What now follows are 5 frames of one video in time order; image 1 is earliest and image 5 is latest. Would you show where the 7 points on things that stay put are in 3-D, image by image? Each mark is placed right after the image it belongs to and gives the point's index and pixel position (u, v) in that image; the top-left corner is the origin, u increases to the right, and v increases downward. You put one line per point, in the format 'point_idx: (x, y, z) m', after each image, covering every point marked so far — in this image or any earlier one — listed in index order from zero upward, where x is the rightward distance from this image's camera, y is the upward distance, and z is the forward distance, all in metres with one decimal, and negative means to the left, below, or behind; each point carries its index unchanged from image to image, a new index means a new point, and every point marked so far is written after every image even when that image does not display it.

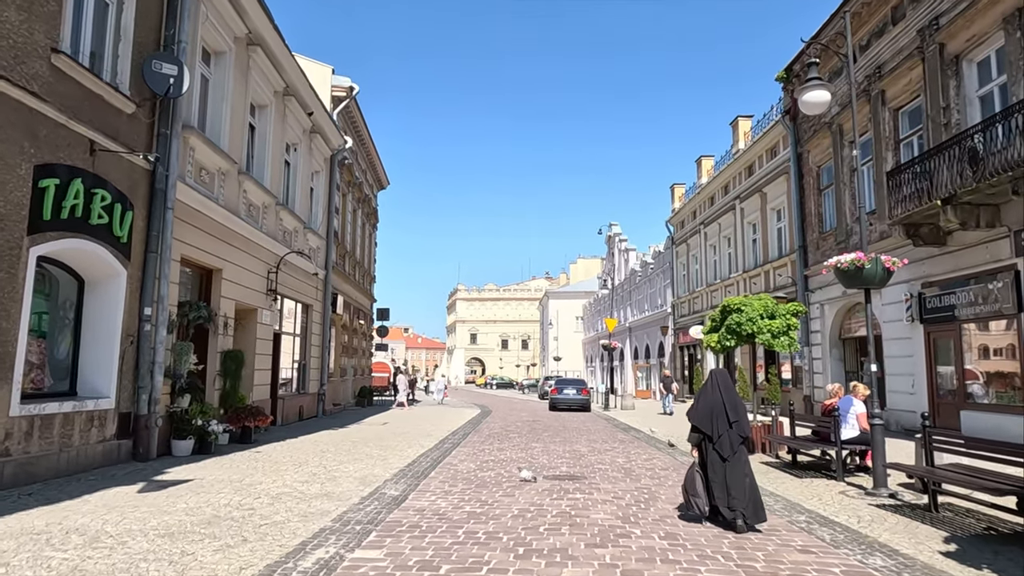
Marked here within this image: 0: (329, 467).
0: (-2.8, -2.7, +10.1) m
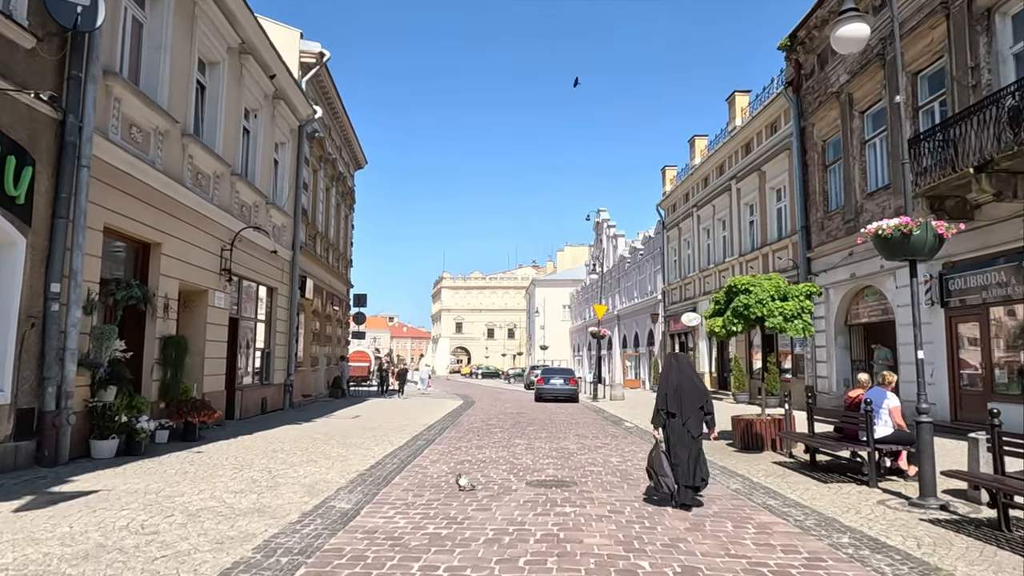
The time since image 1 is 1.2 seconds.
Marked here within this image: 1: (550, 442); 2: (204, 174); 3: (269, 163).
0: (-3.1, -2.4, +8.6) m
1: (+0.7, -2.9, +12.4) m
2: (-6.0, +2.2, +13.1) m
3: (-6.3, +3.3, +17.4) m
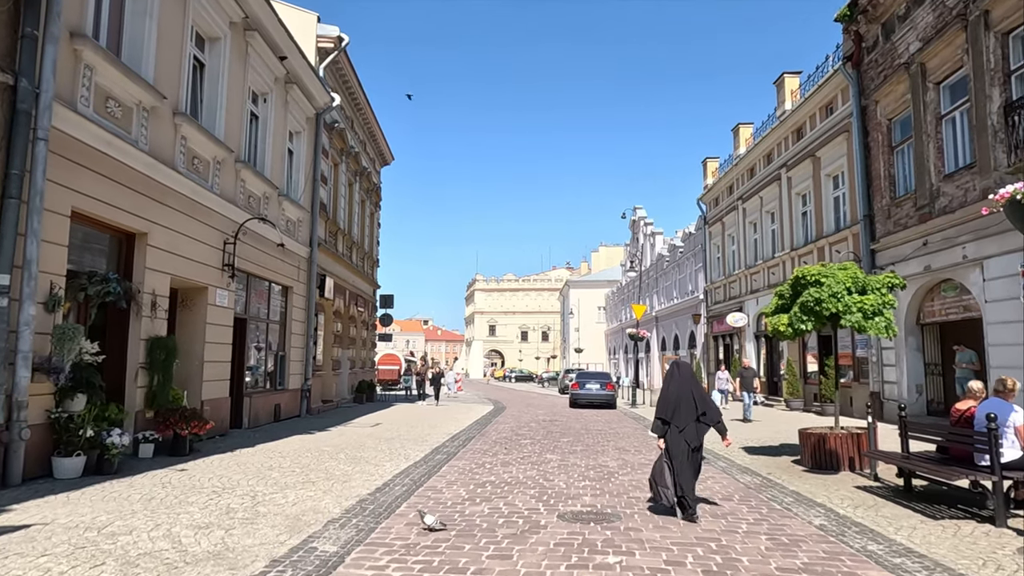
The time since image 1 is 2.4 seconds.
0: (-2.7, -2.3, +7.3) m
1: (+1.2, -2.7, +10.8) m
2: (-5.5, +2.3, +11.9) m
3: (-5.6, +3.3, +16.2) m
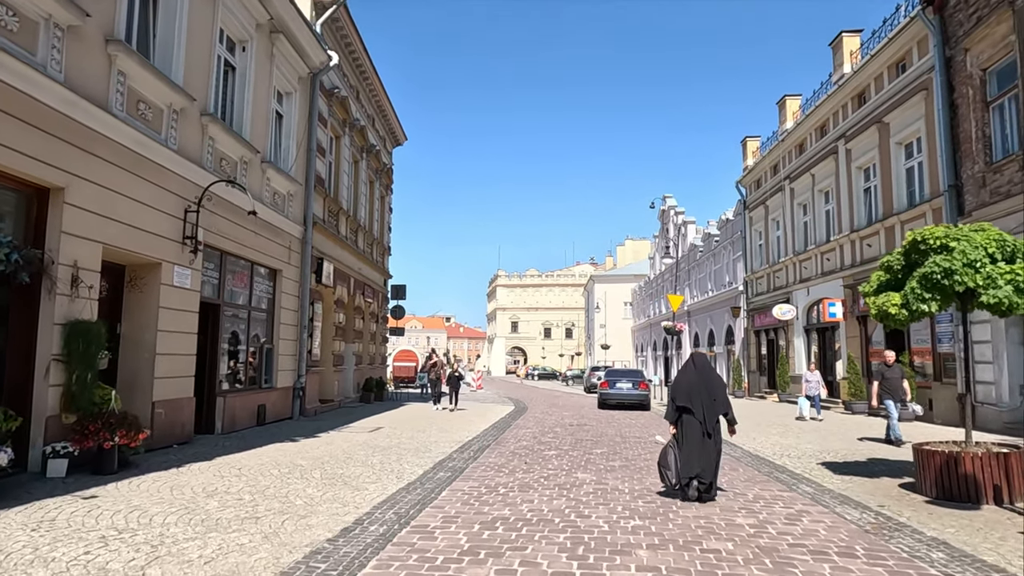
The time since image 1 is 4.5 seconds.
0: (-2.6, -1.9, +4.9) m
1: (+1.5, -2.4, +8.4) m
2: (-5.2, +2.6, +9.6) m
3: (-5.1, +3.7, +14.0) m
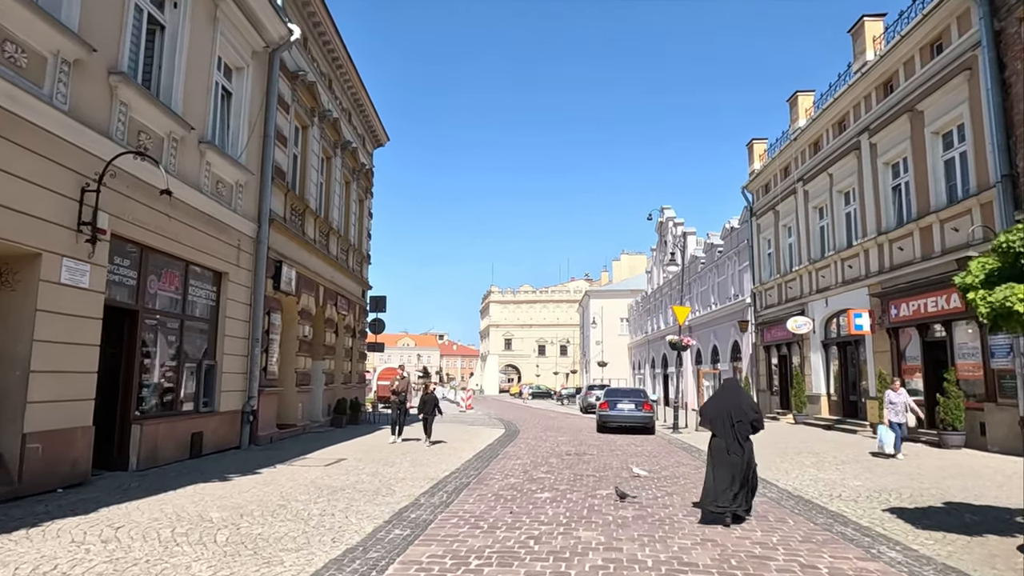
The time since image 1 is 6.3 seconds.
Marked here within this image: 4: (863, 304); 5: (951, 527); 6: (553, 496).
0: (-2.8, -1.8, +2.7) m
1: (+1.3, -2.3, +6.1) m
2: (-5.4, +2.7, +7.5) m
3: (-5.4, +3.6, +11.8) m
4: (+10.0, -0.5, +19.2) m
5: (+4.7, -2.5, +7.2) m
6: (+0.5, -2.7, +8.7) m
